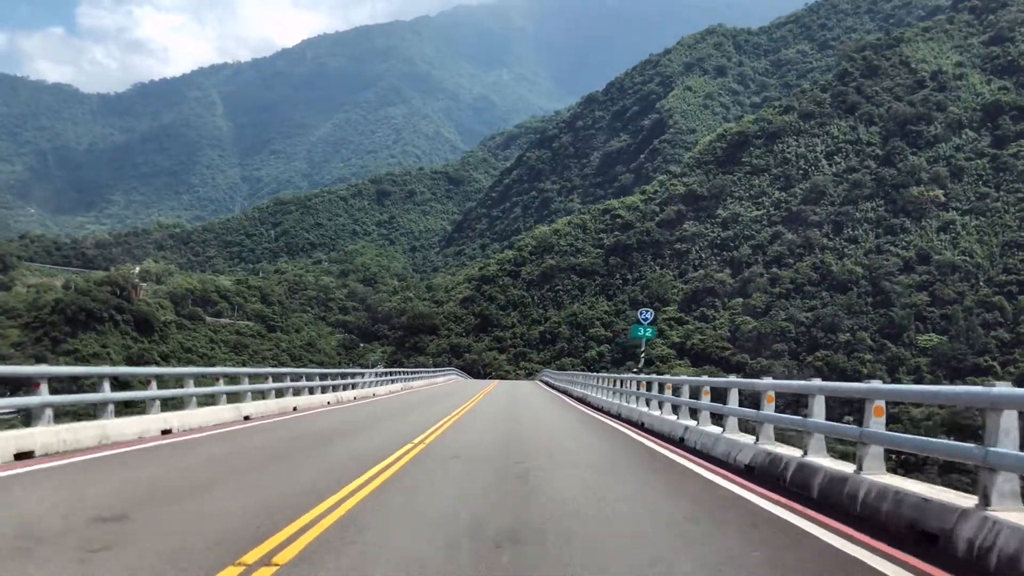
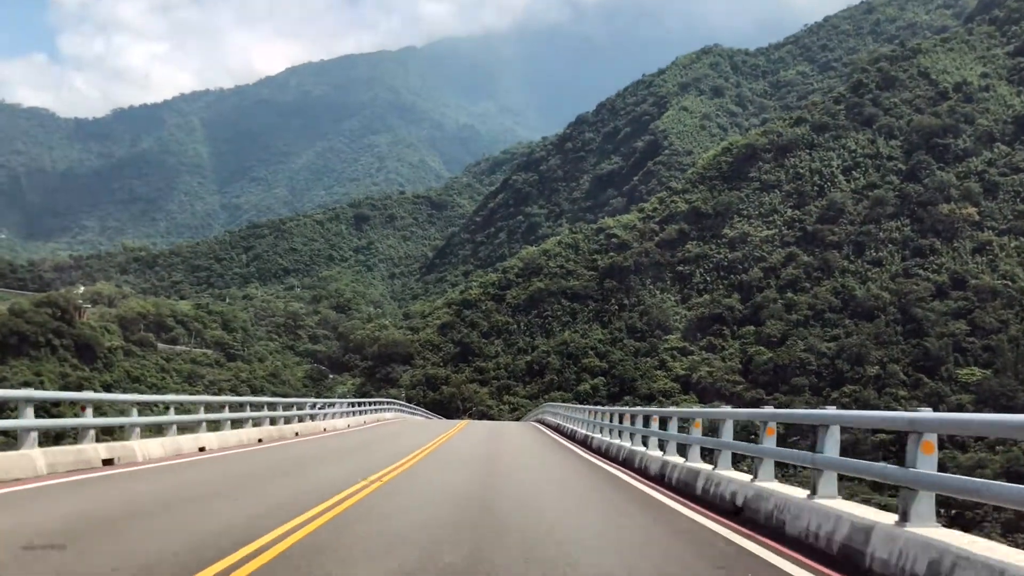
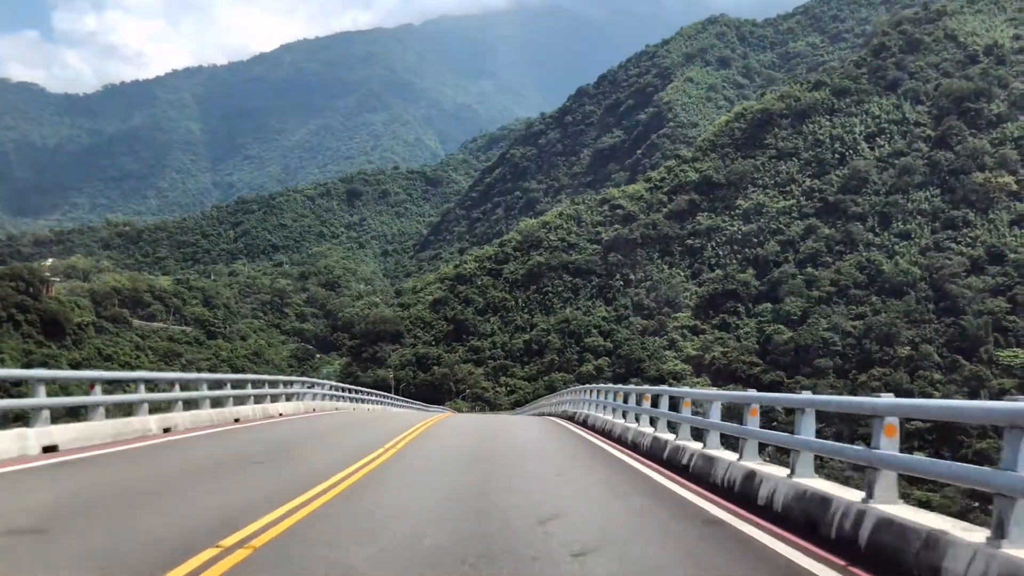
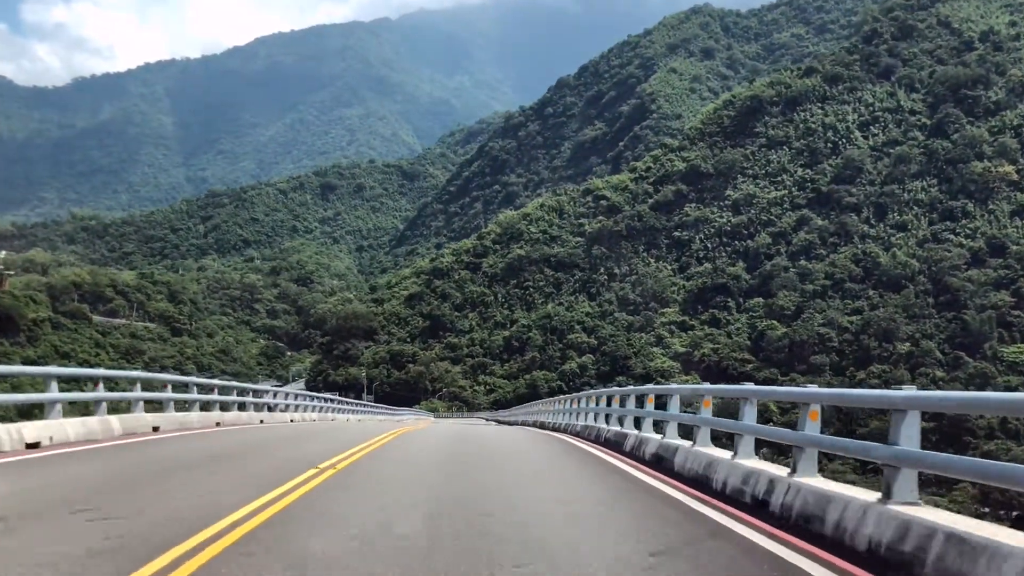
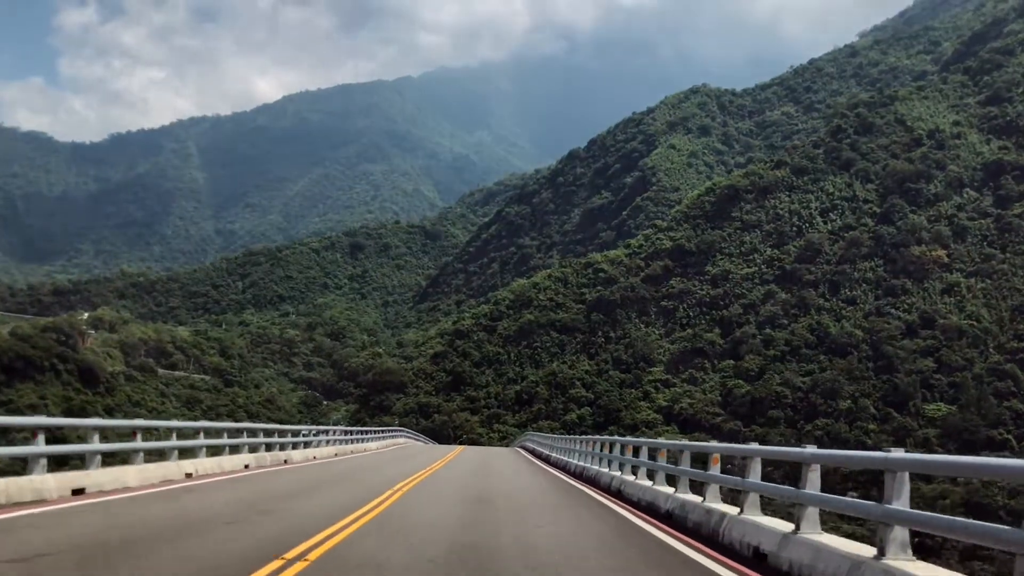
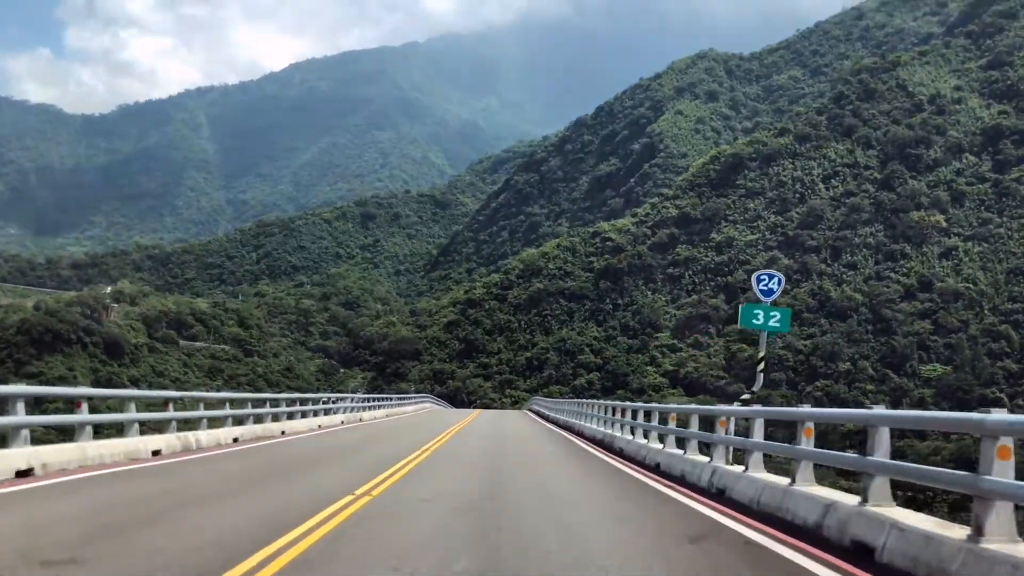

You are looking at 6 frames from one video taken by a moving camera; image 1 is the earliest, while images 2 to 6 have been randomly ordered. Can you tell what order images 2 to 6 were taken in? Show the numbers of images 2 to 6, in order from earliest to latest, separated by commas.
6, 5, 2, 3, 4
